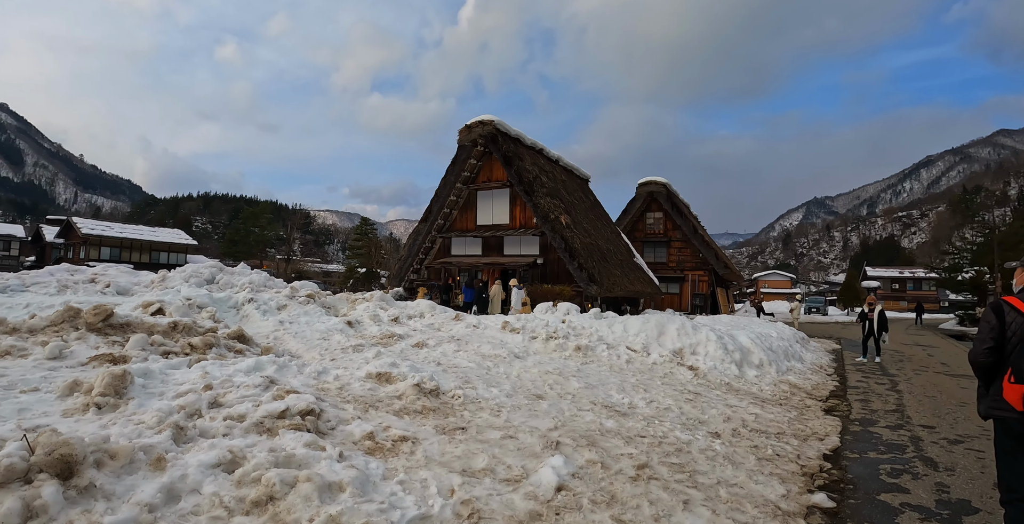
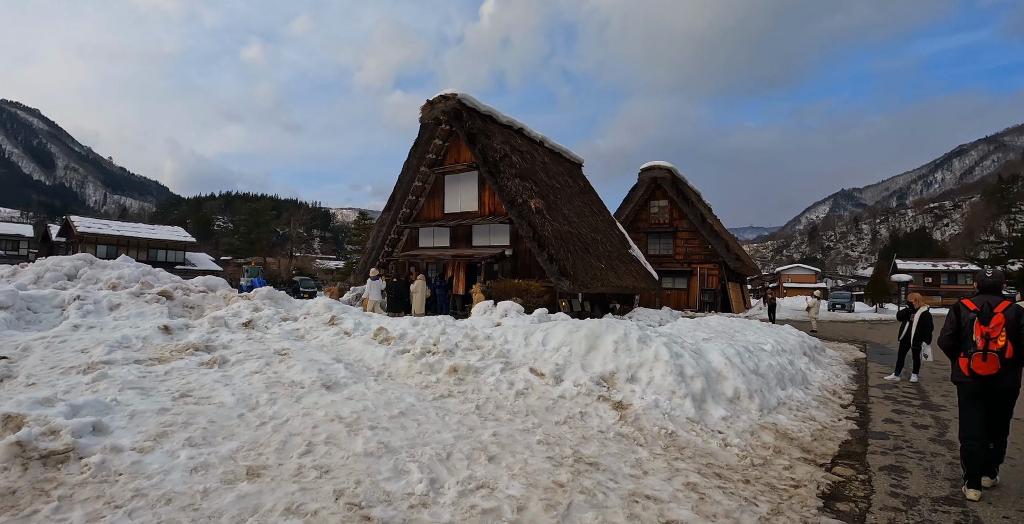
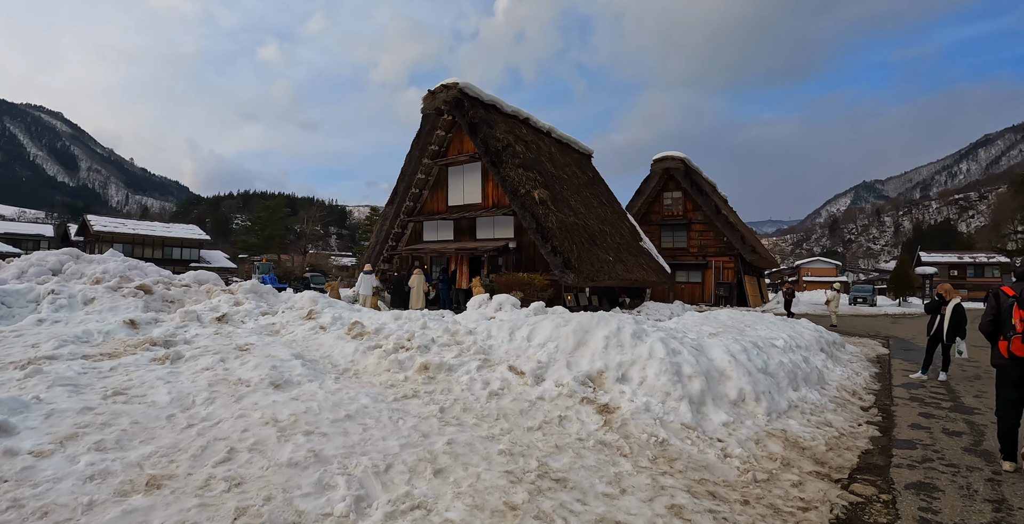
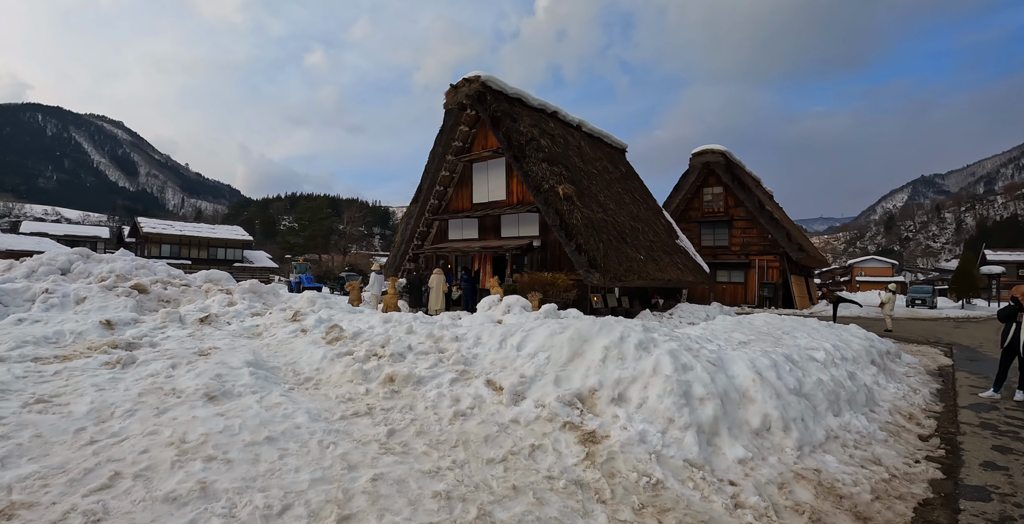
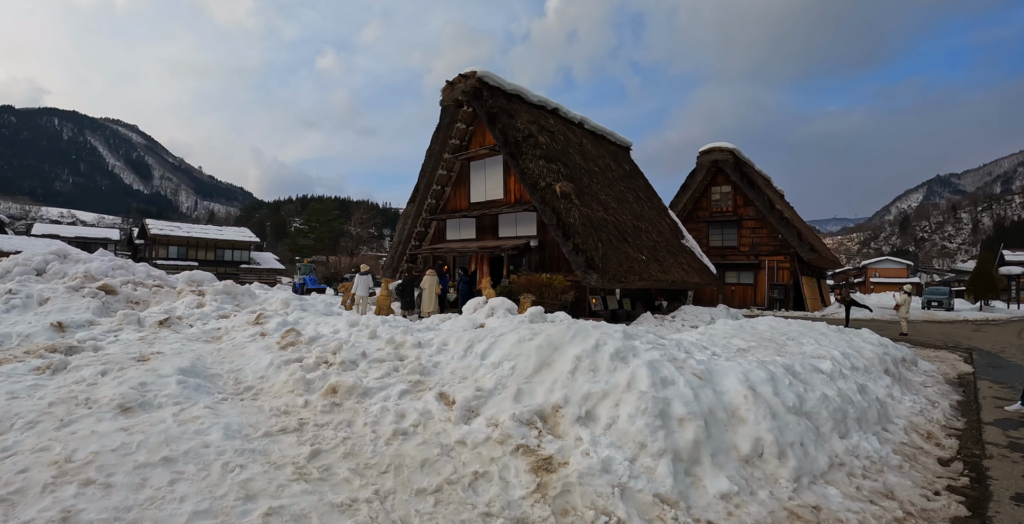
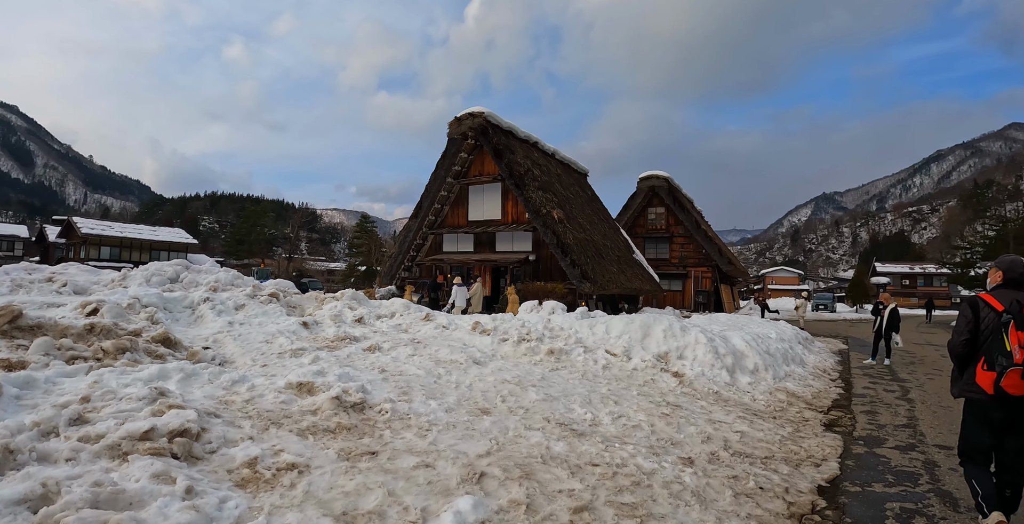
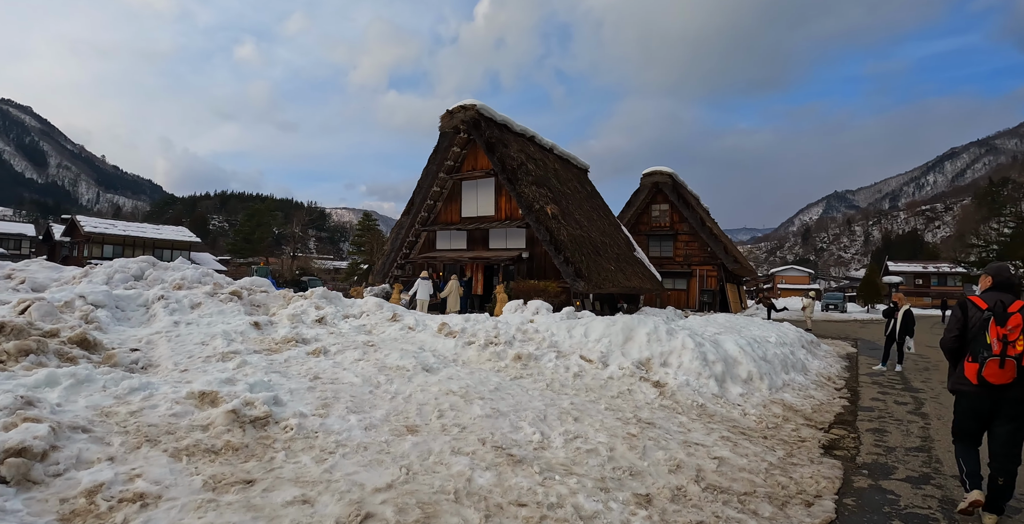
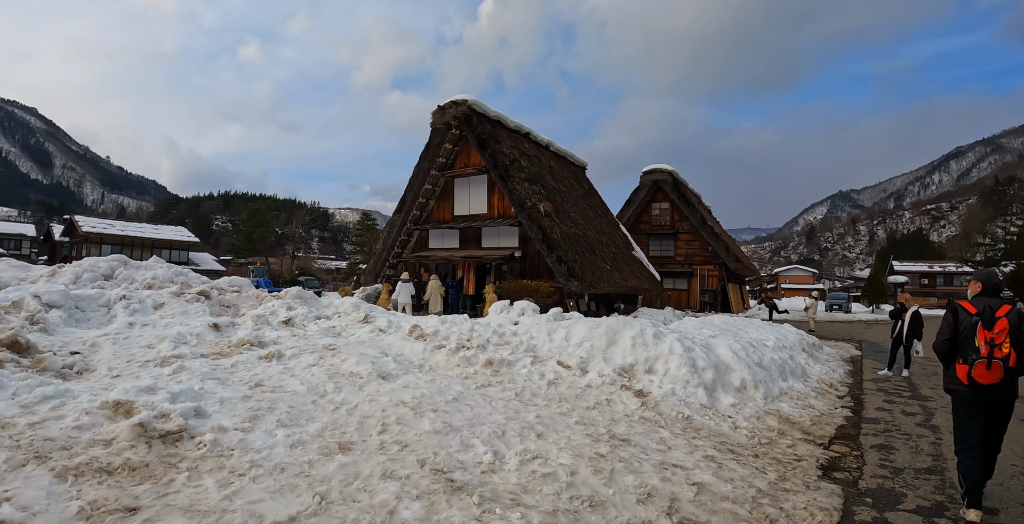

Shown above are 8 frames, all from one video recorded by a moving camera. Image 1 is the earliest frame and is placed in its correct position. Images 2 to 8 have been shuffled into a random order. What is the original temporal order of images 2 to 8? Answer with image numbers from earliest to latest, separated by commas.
6, 7, 8, 2, 3, 4, 5
